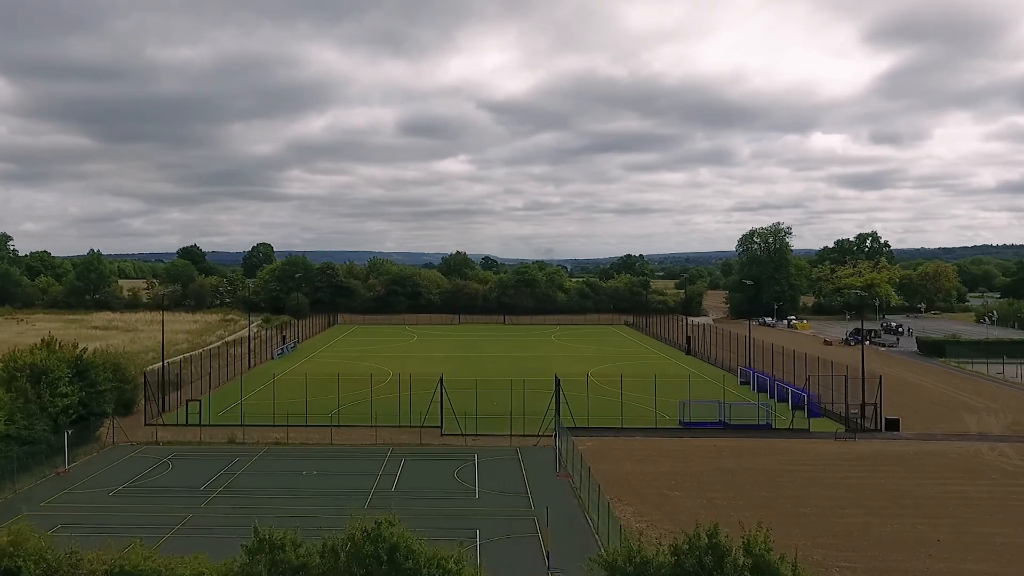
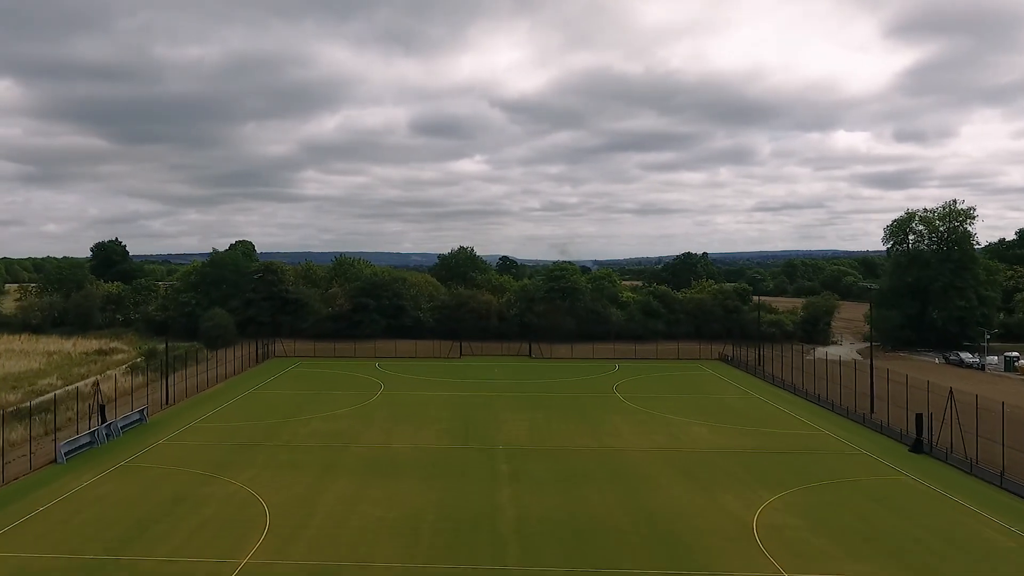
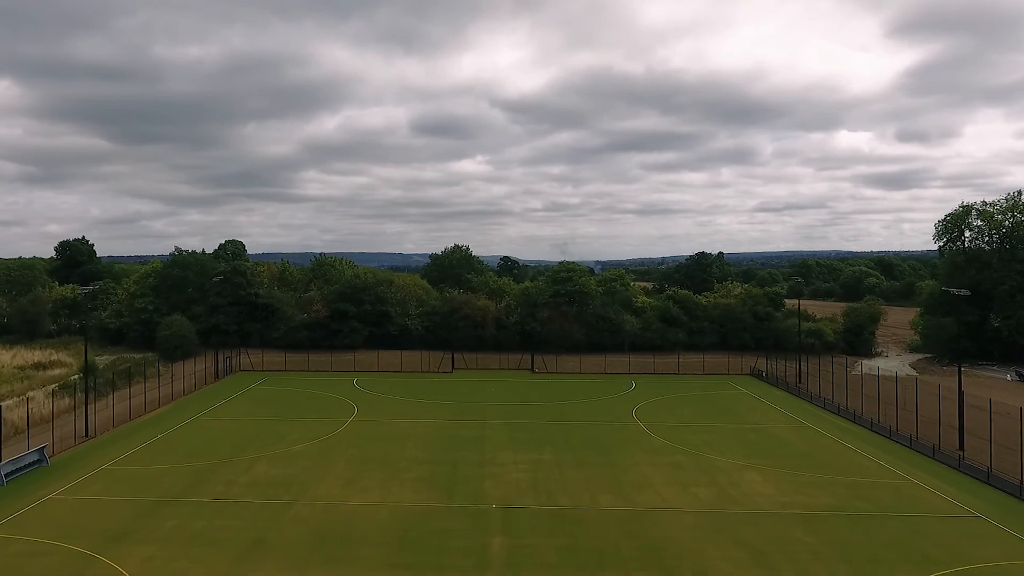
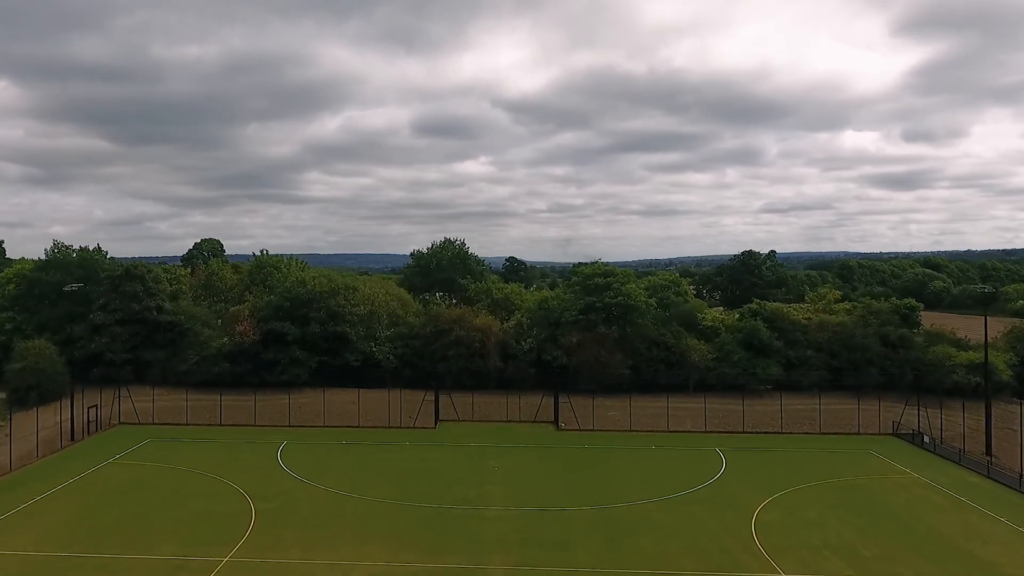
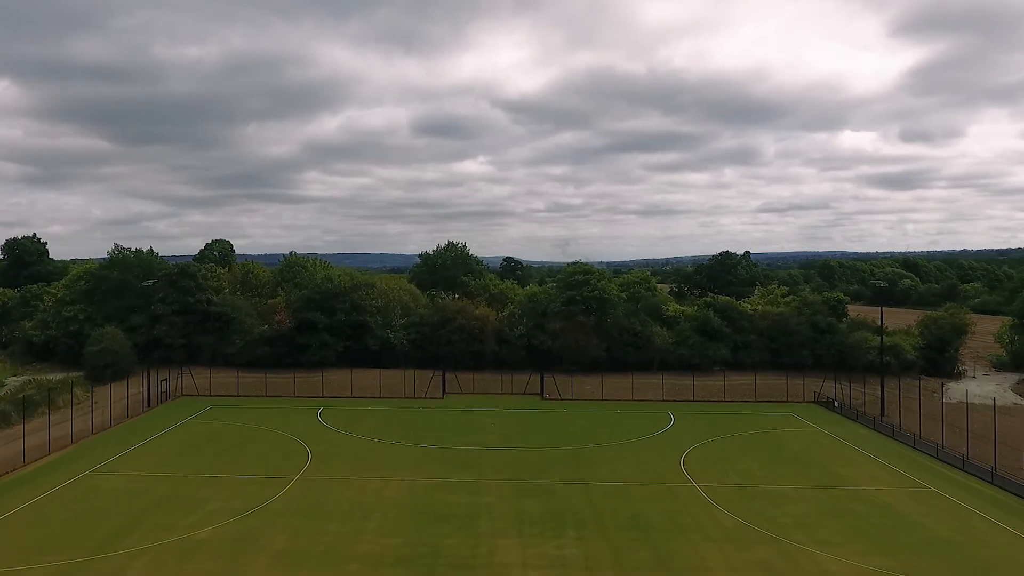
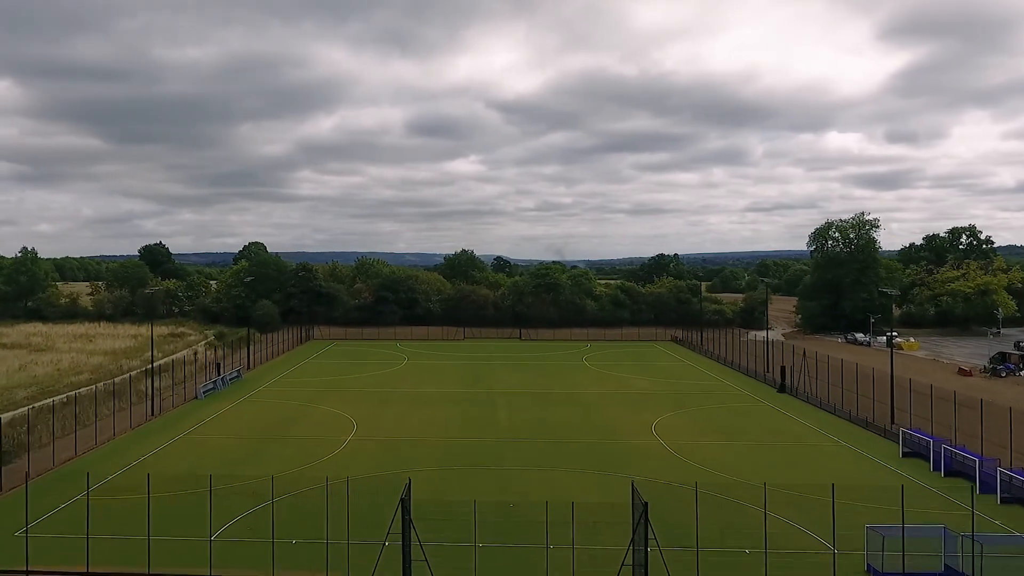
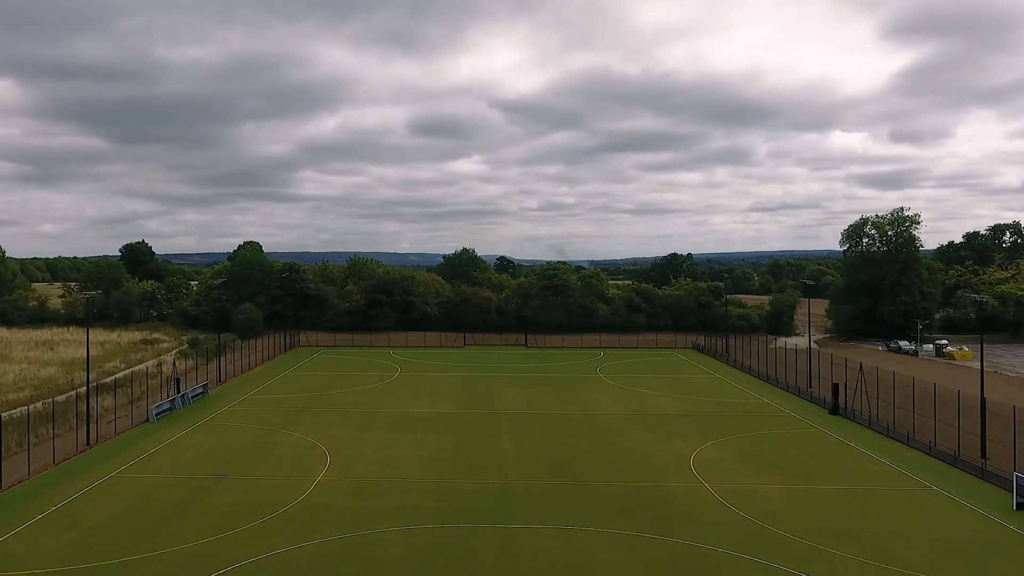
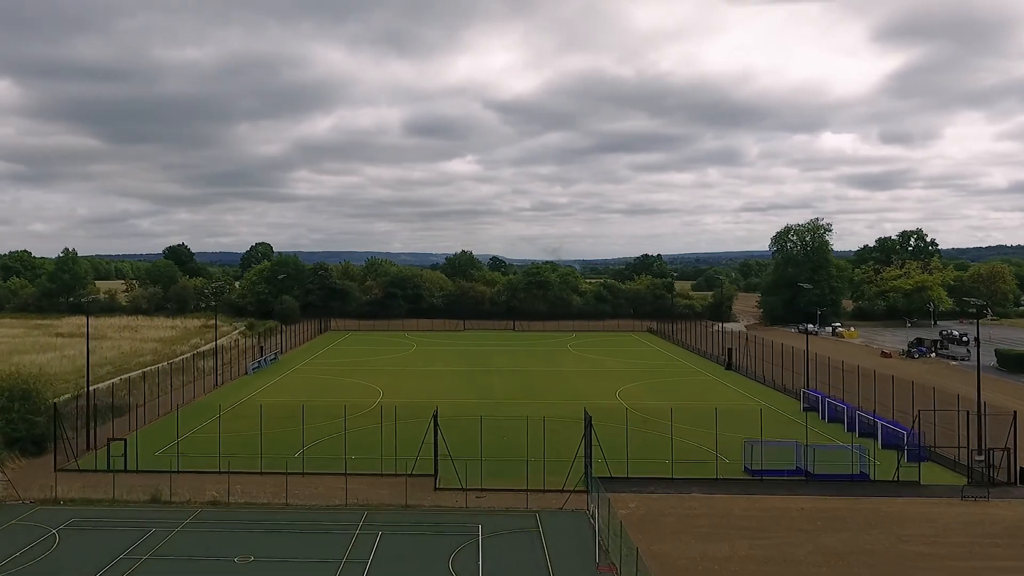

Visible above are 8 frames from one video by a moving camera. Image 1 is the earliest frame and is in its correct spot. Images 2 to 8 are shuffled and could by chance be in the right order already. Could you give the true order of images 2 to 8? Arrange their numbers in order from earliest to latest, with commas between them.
8, 6, 7, 2, 3, 5, 4
